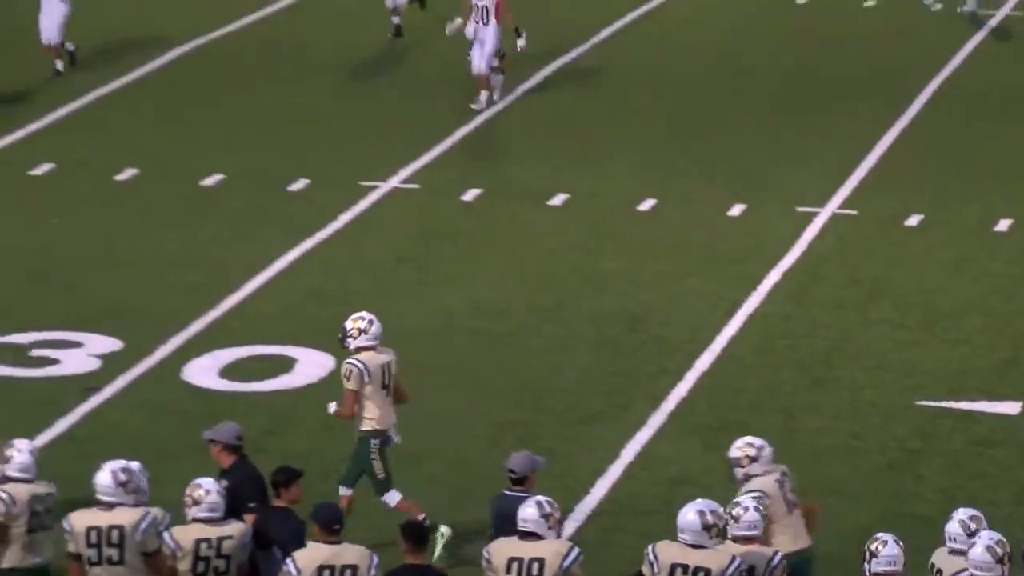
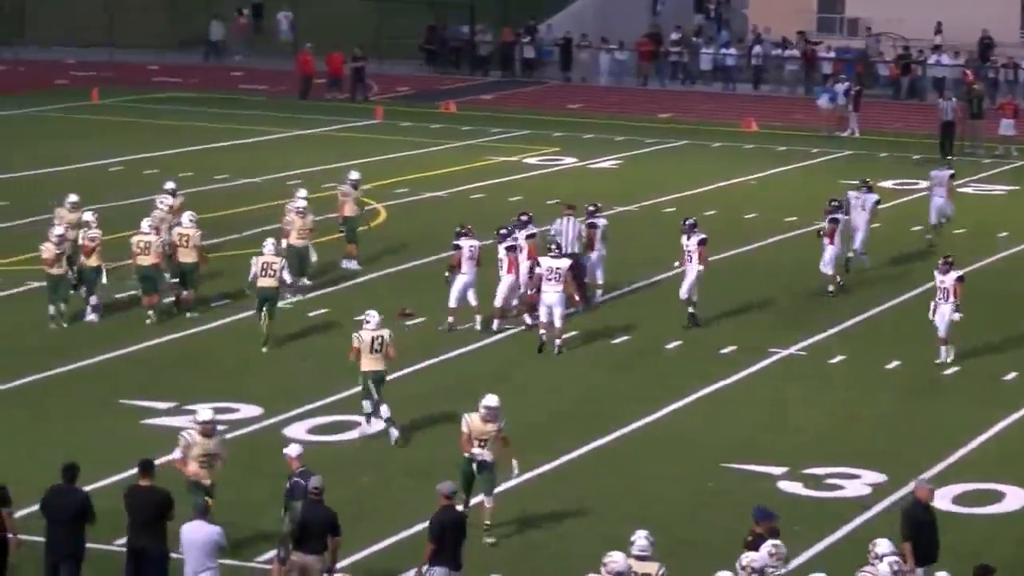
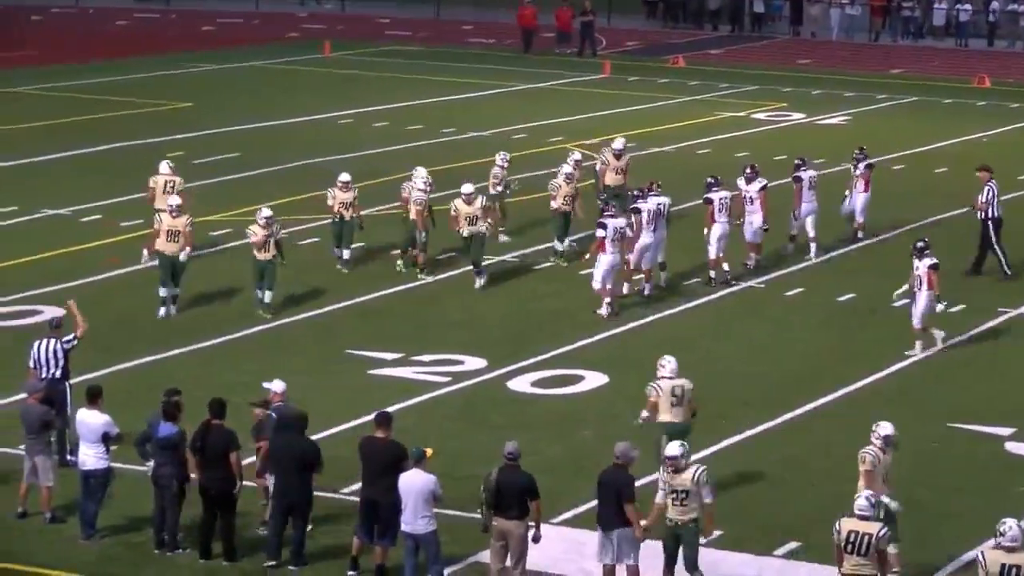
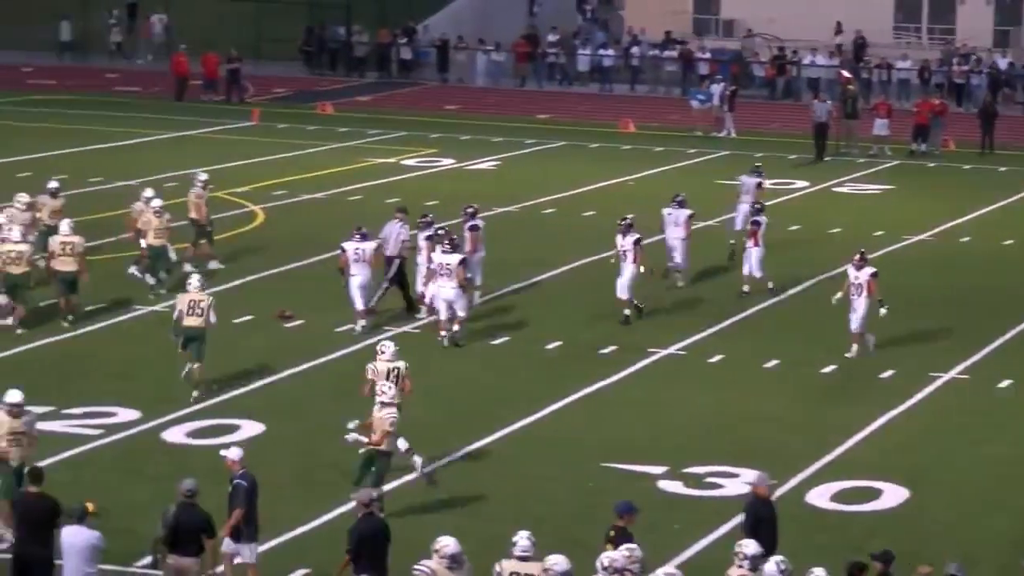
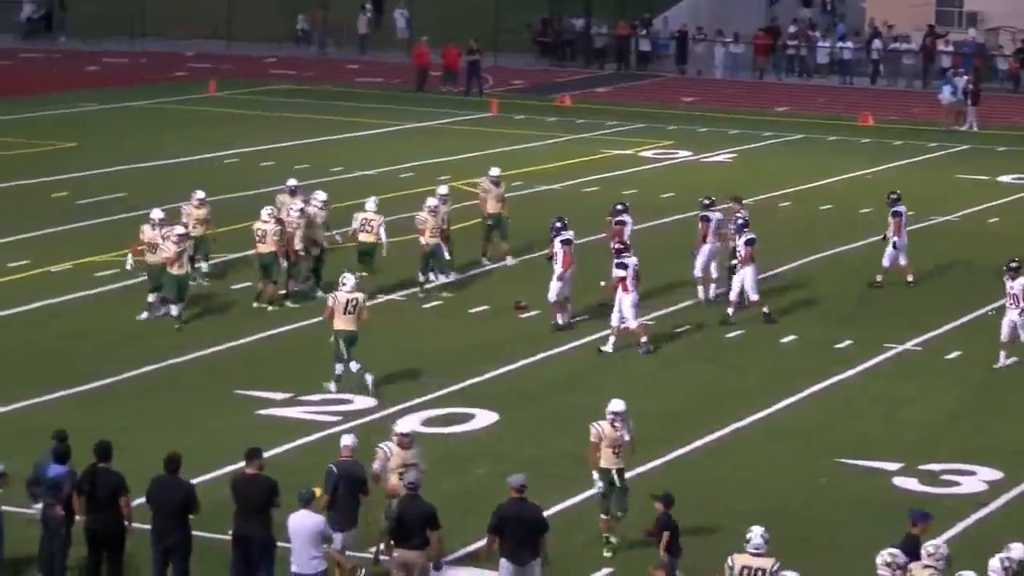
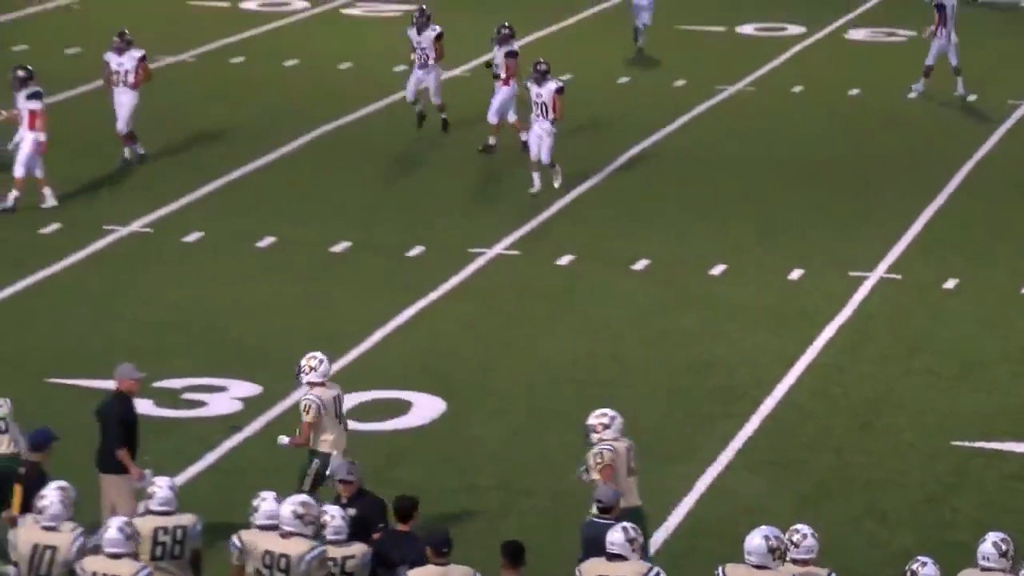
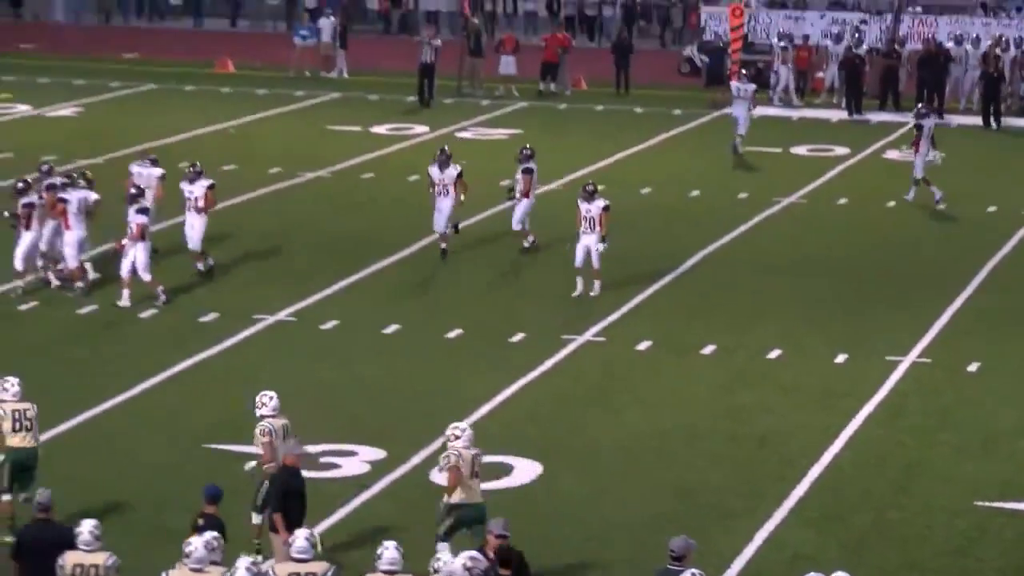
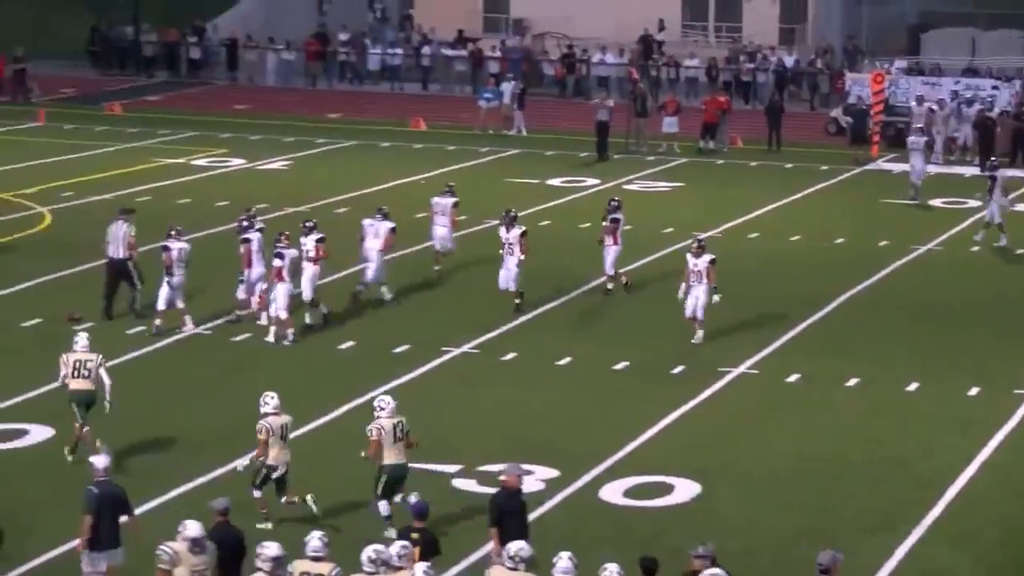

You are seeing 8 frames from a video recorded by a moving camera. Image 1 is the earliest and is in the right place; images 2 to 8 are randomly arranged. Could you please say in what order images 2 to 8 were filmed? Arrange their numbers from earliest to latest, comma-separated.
6, 7, 8, 4, 2, 5, 3
